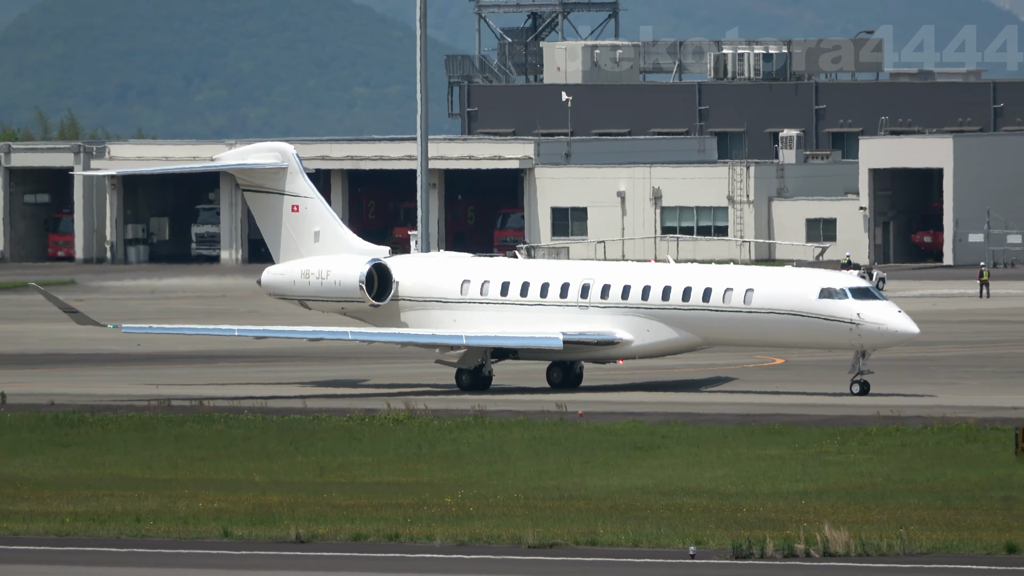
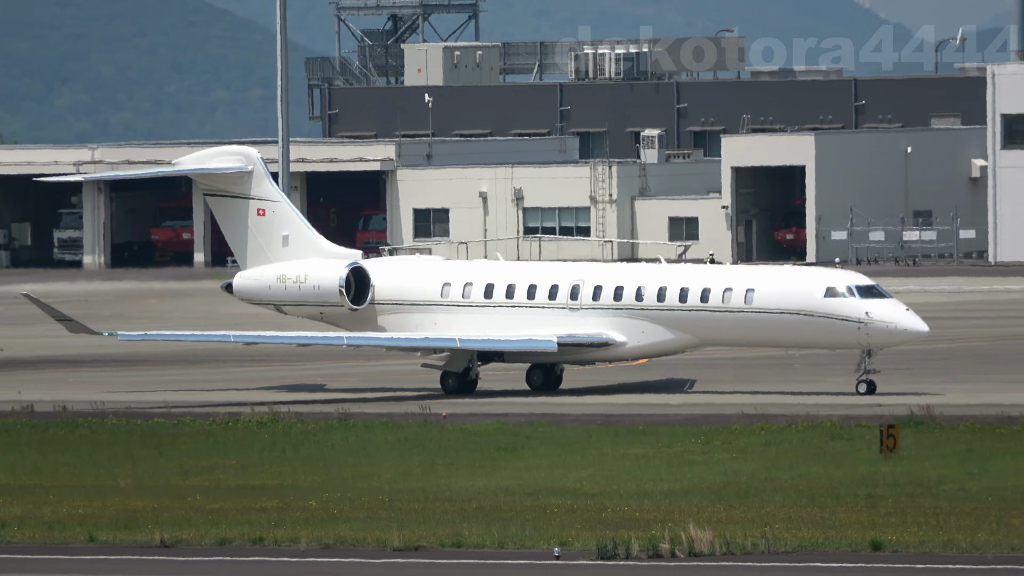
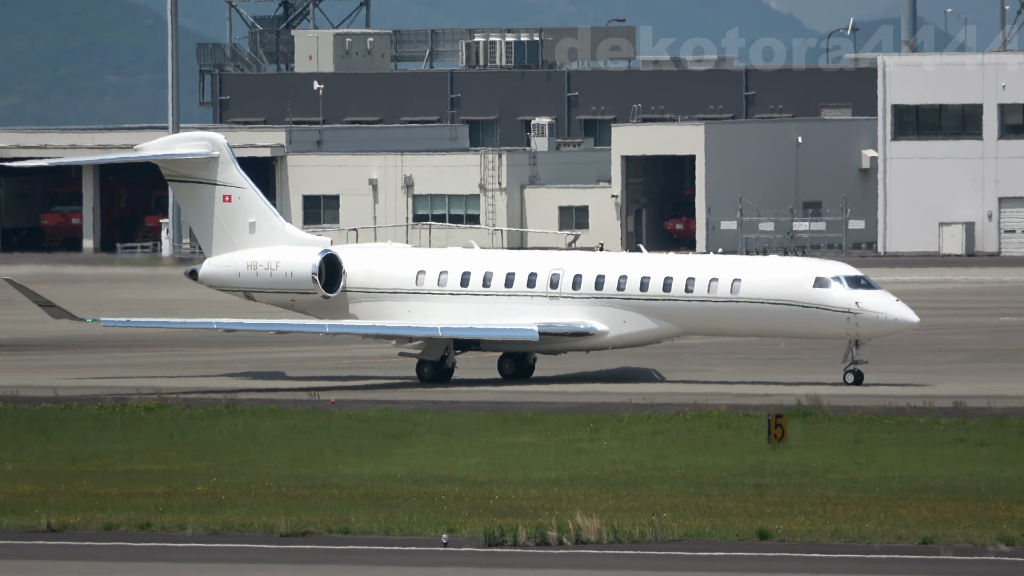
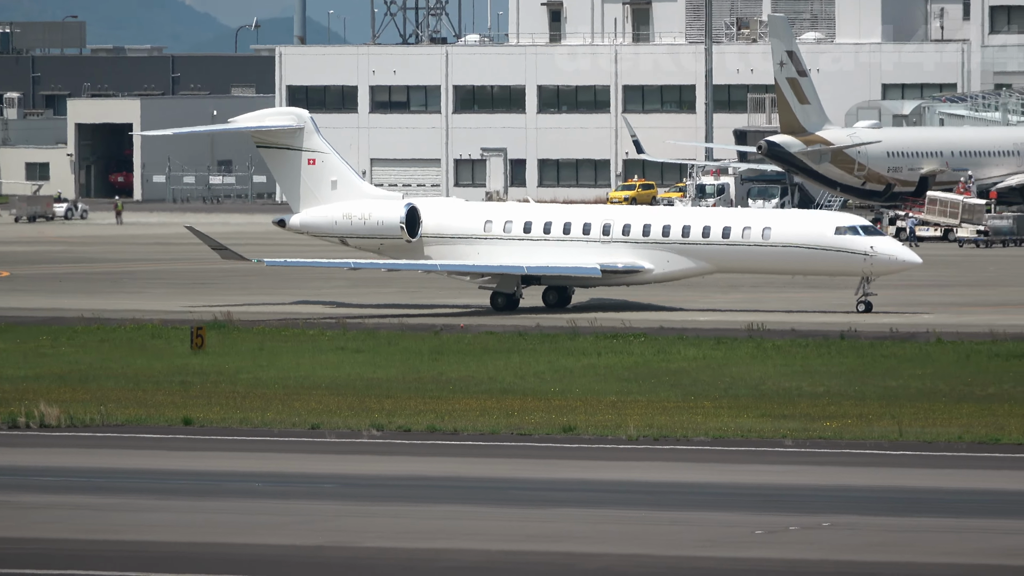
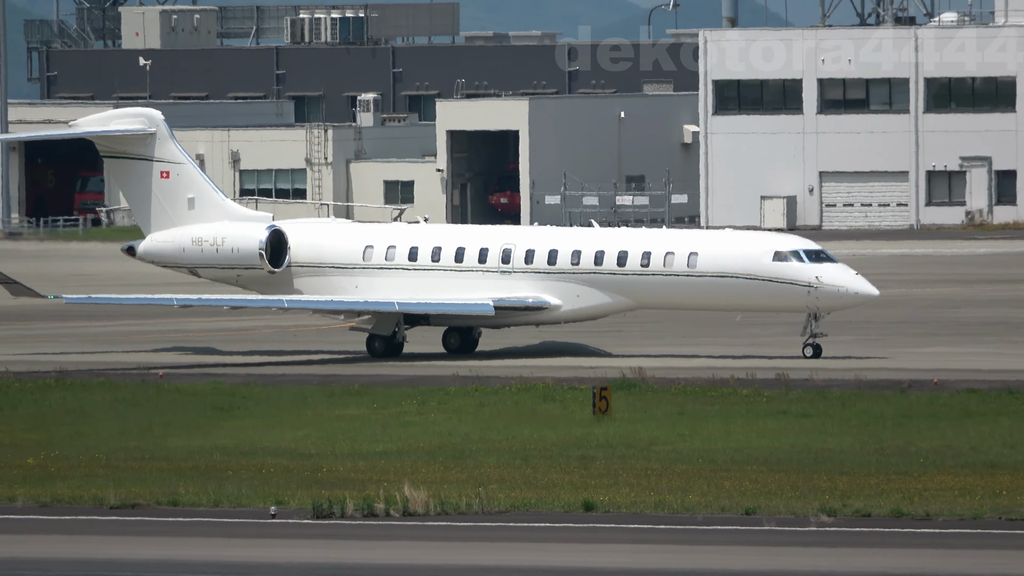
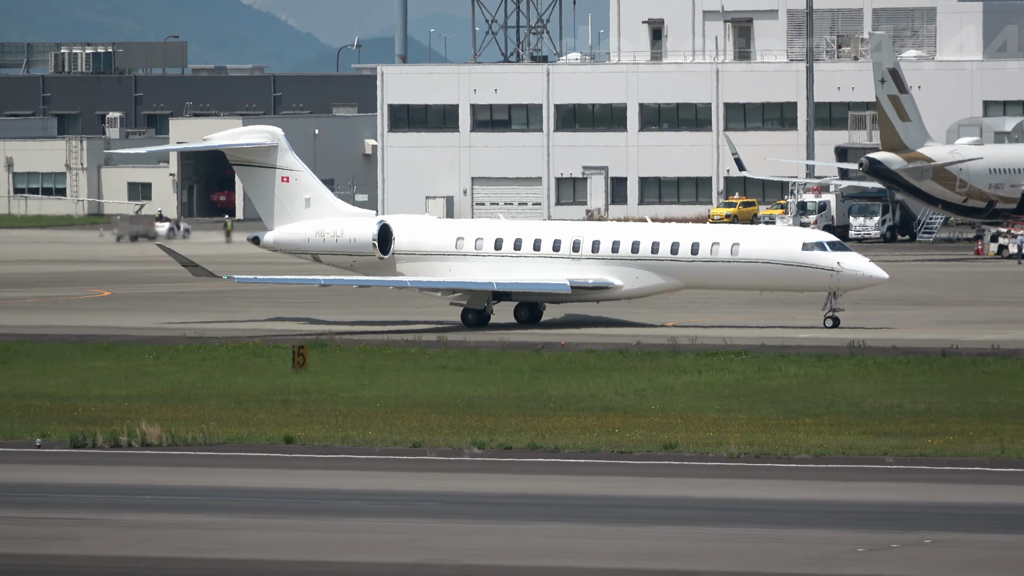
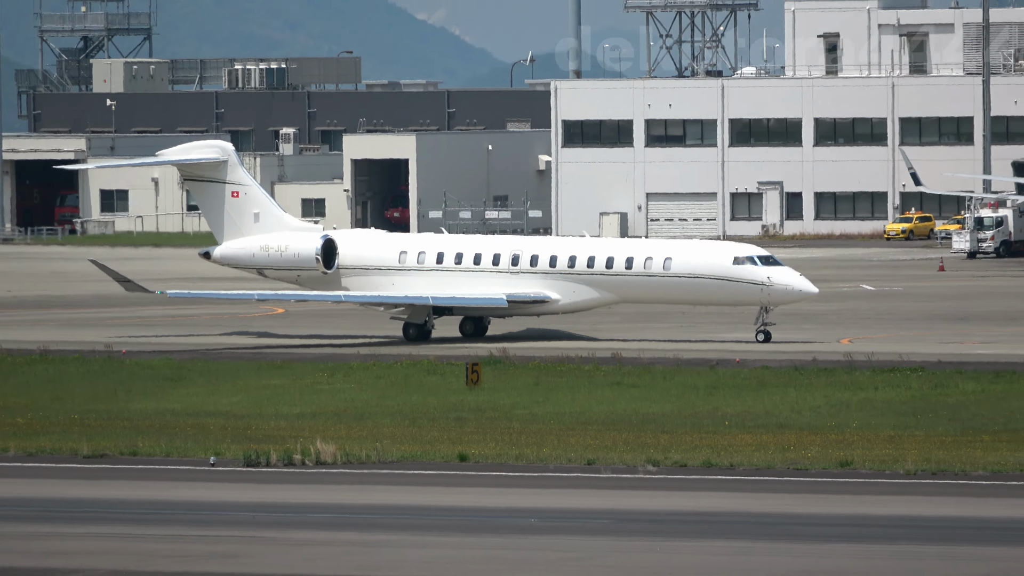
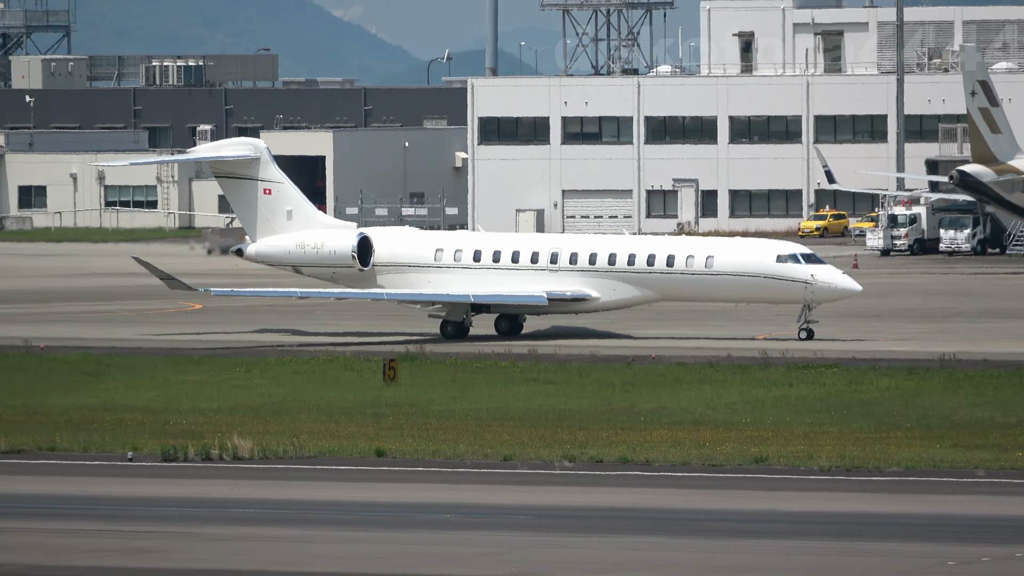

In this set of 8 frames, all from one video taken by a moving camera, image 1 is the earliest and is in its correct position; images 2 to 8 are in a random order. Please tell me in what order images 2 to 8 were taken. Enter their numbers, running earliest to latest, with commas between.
2, 3, 5, 7, 8, 6, 4
